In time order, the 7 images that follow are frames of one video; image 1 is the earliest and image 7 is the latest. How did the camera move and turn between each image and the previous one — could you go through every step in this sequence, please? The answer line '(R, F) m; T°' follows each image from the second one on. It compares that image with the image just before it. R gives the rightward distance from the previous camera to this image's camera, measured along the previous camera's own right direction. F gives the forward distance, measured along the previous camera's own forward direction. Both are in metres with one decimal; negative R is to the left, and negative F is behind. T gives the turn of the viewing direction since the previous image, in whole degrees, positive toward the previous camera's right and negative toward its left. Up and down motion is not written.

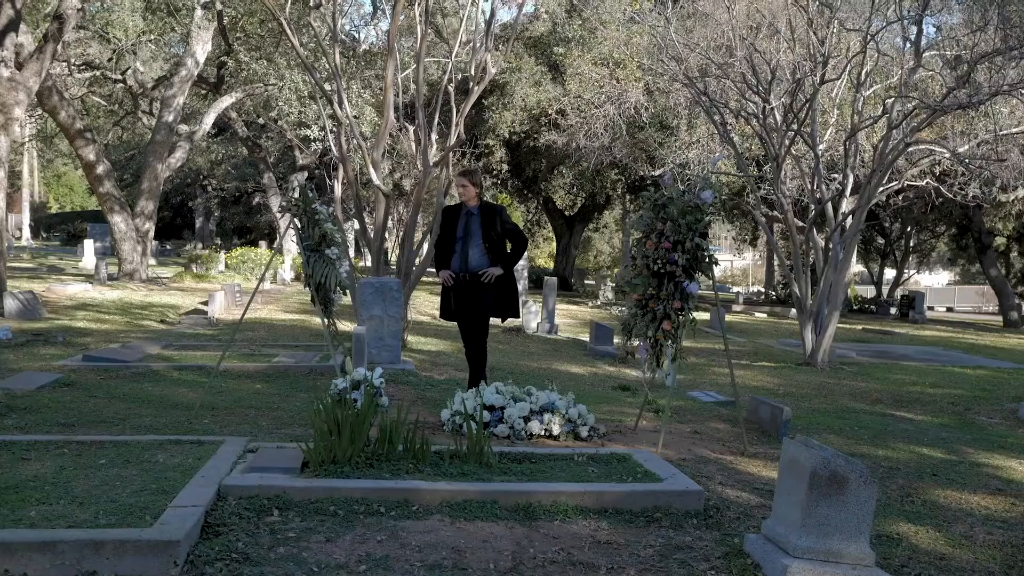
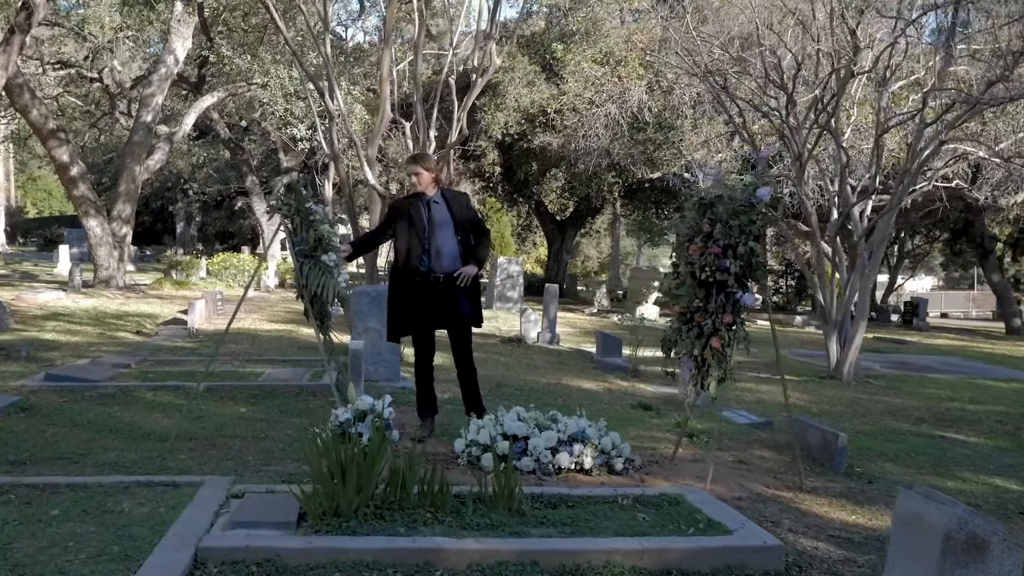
(-0.3, +0.9) m; +1°
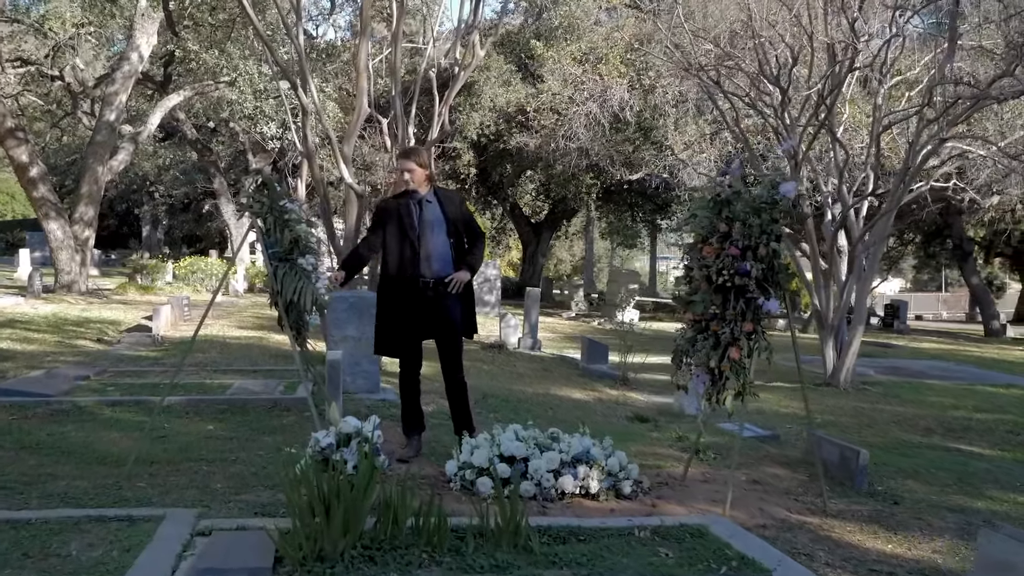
(-0.2, +0.5) m; +2°
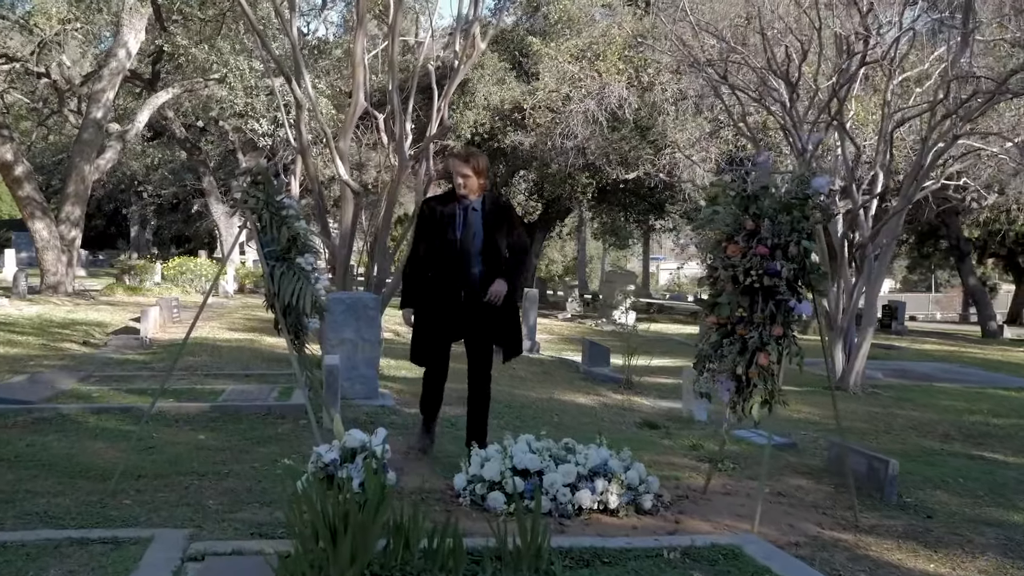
(-0.1, +0.3) m; +1°
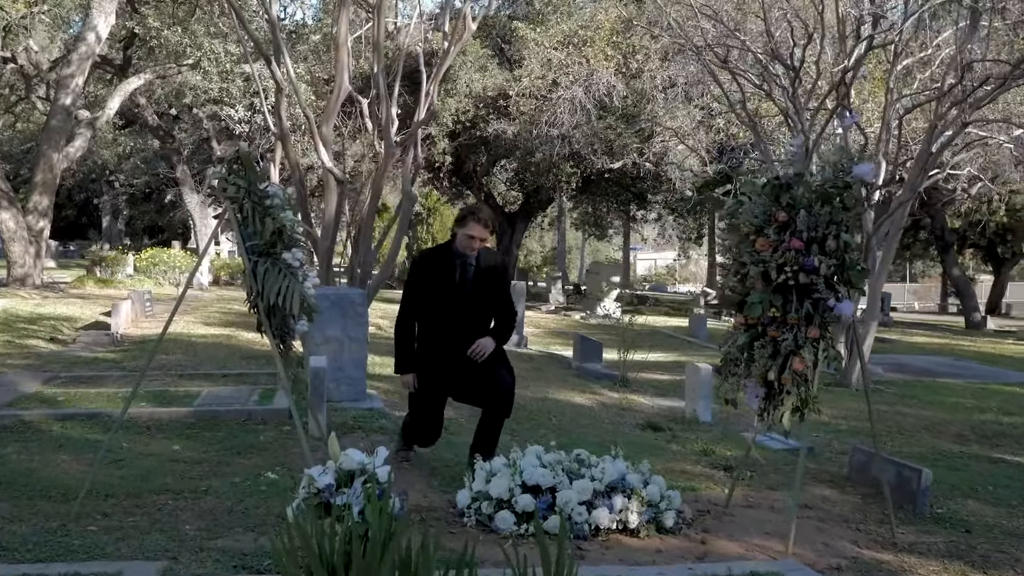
(-0.2, +0.5) m; +1°
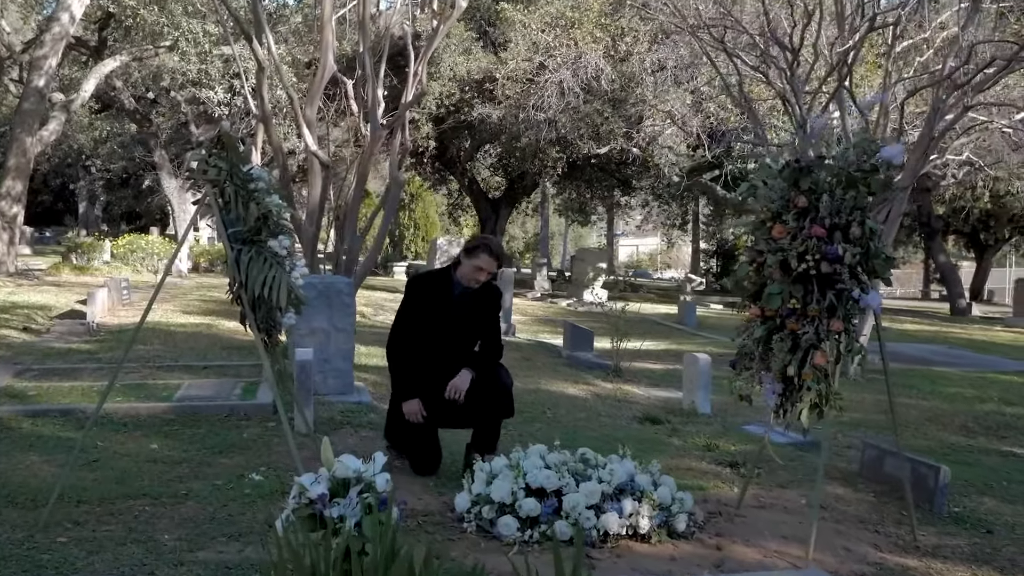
(-0.1, +0.3) m; +1°
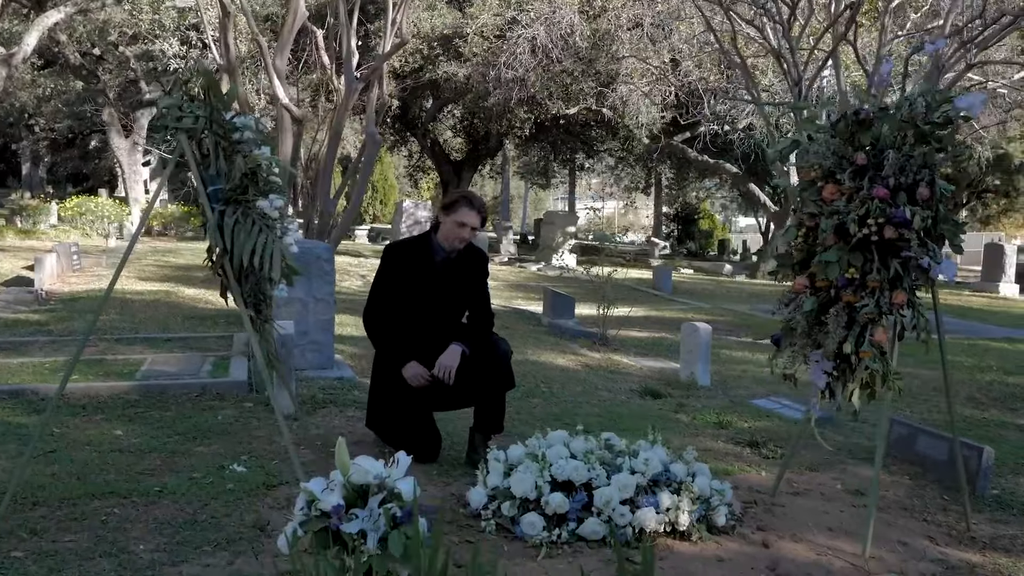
(-0.3, +0.5) m; +3°
